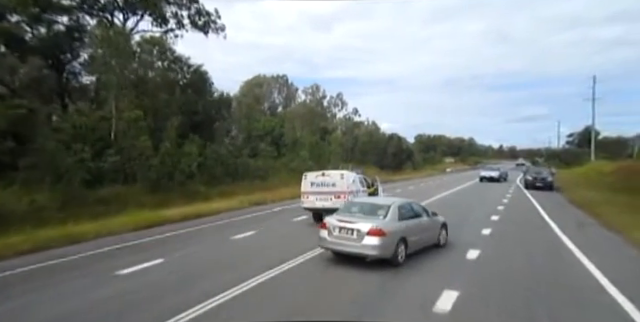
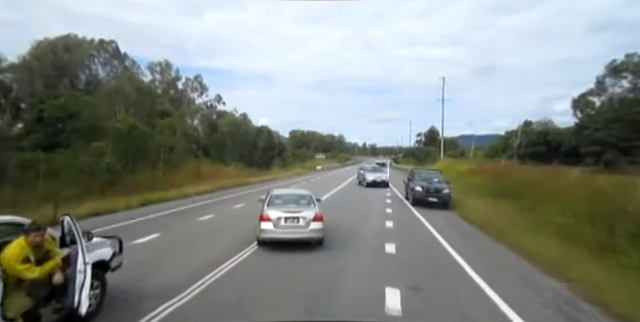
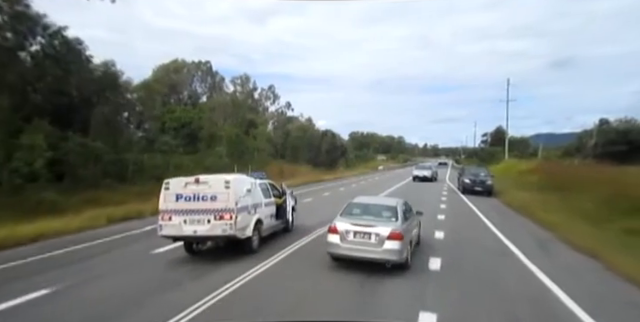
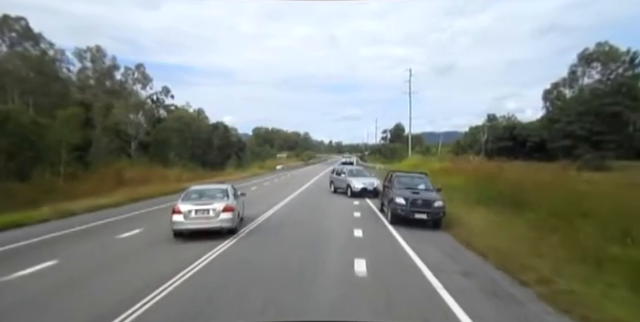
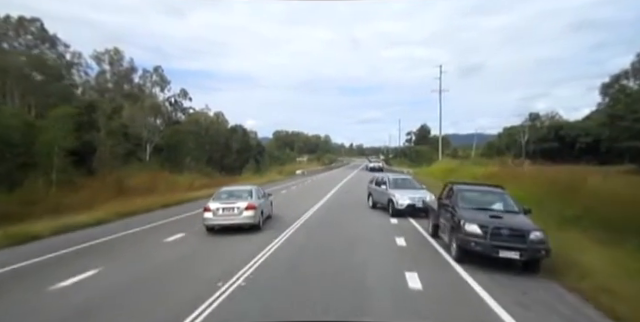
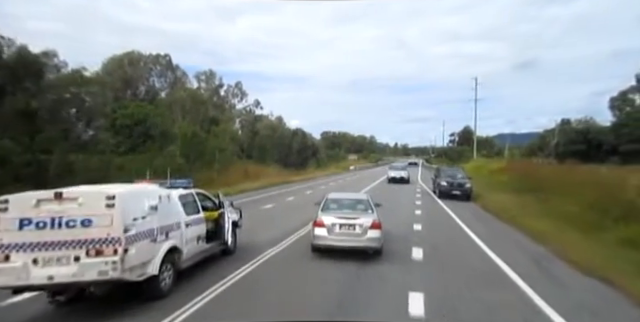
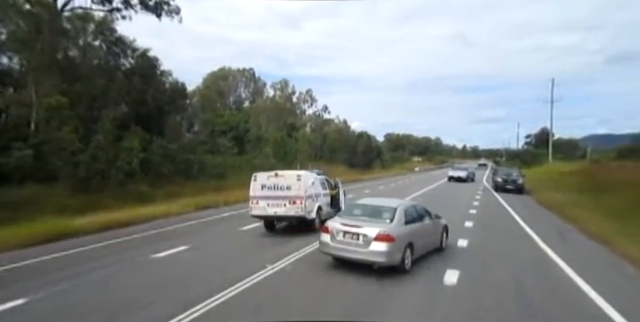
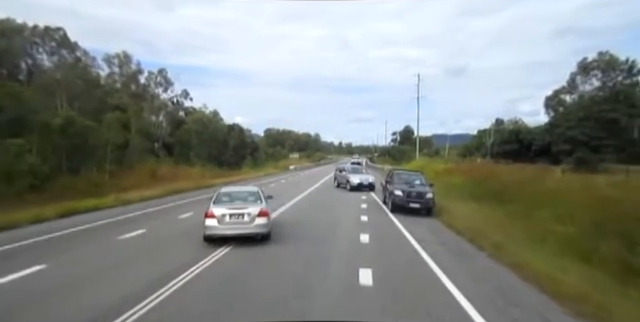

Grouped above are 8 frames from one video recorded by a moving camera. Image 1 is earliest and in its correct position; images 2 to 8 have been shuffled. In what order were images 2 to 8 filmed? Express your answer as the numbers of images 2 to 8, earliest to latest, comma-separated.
7, 3, 6, 2, 8, 4, 5
